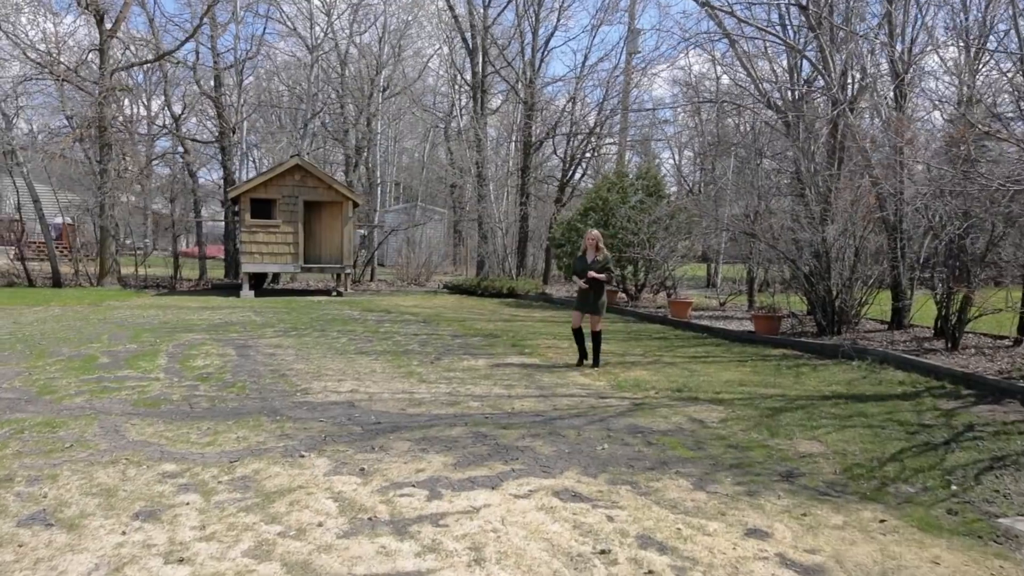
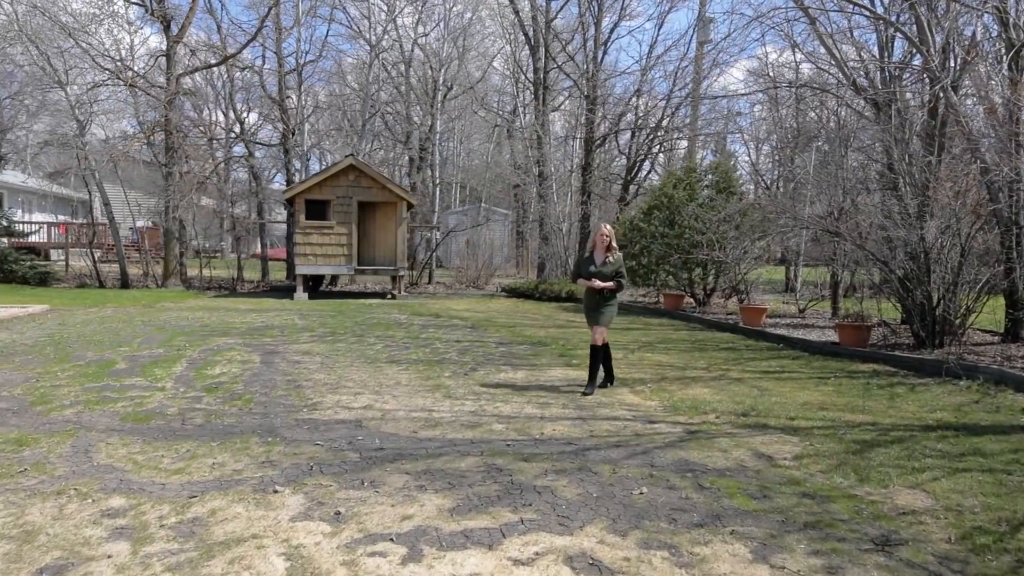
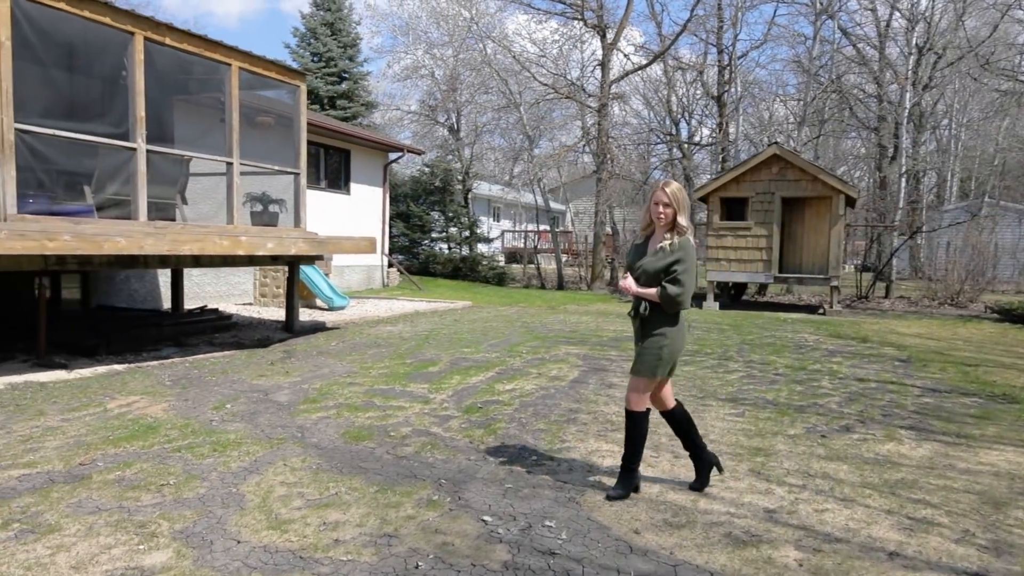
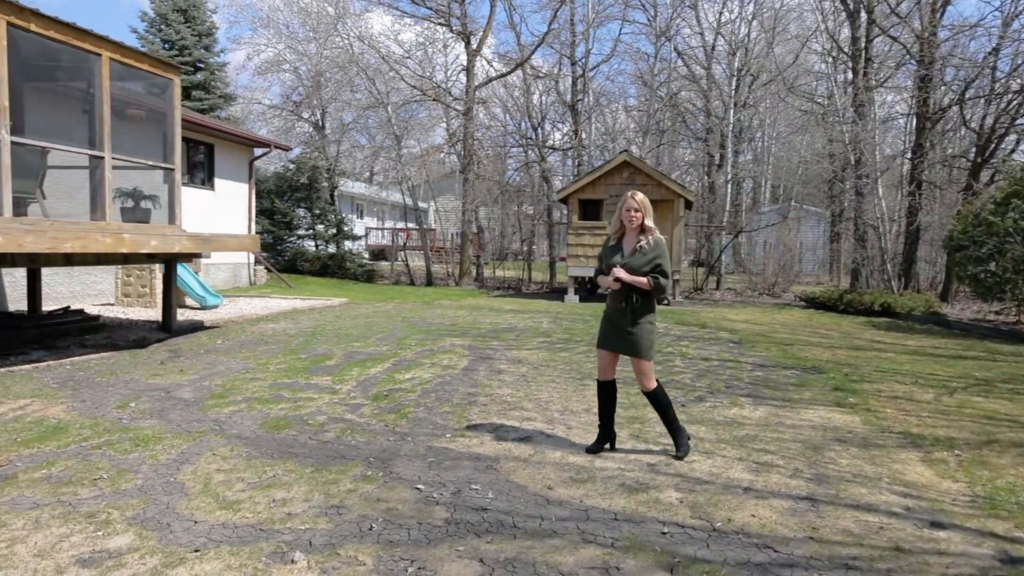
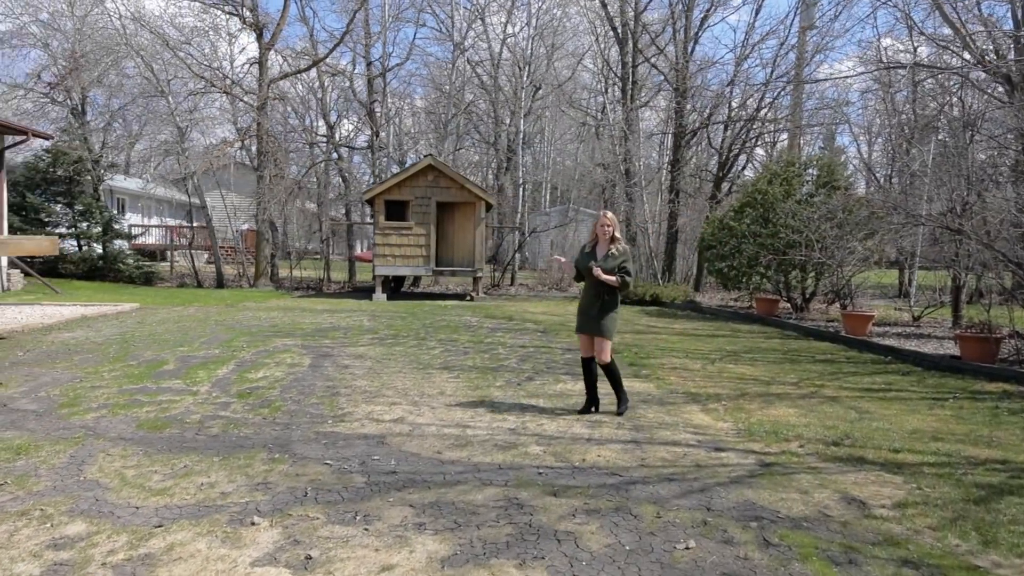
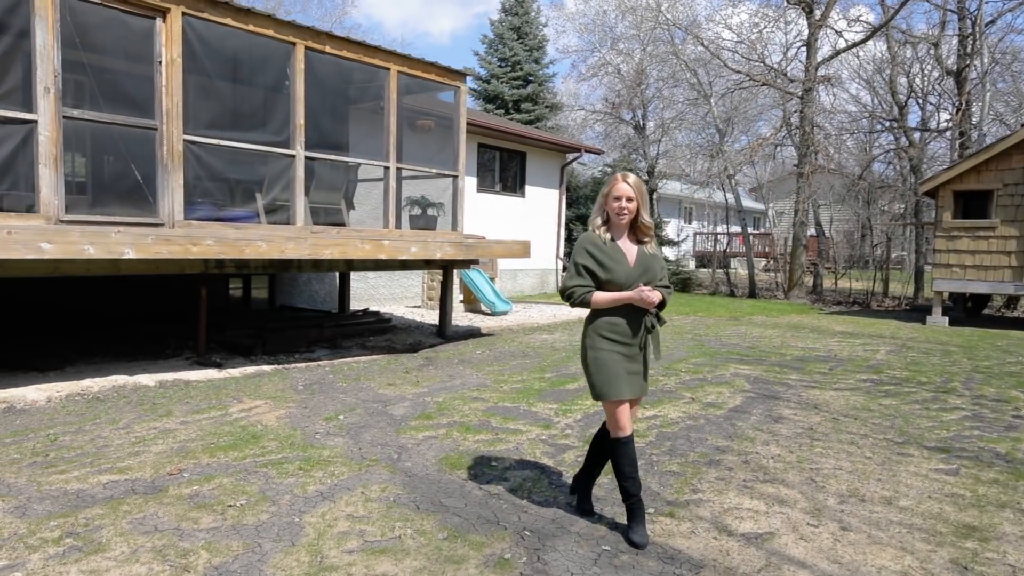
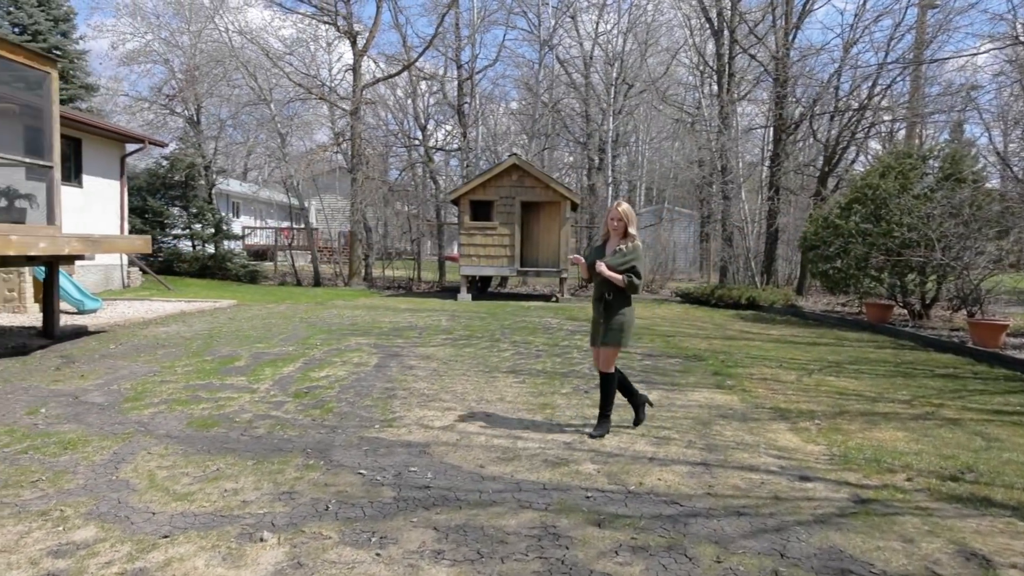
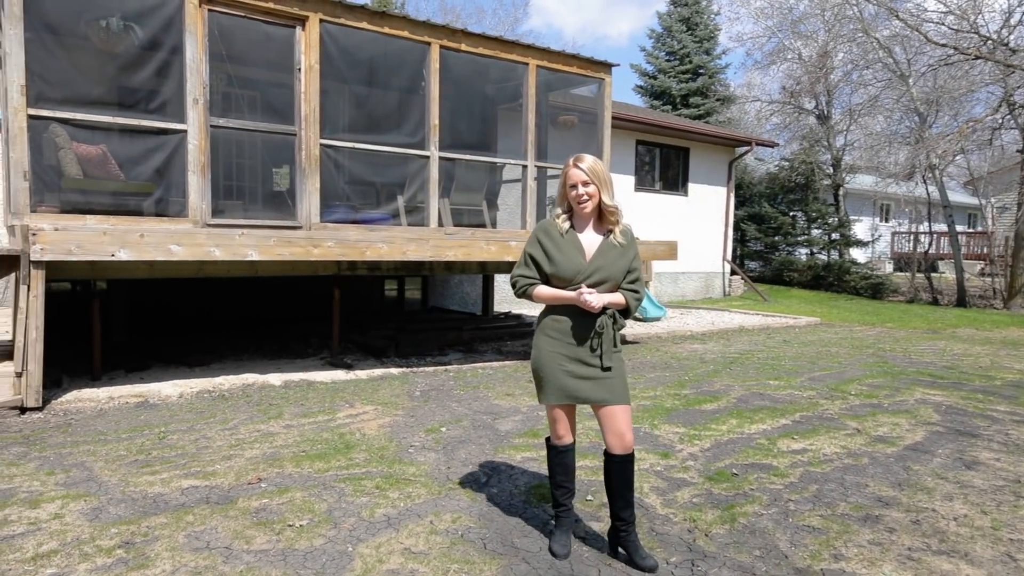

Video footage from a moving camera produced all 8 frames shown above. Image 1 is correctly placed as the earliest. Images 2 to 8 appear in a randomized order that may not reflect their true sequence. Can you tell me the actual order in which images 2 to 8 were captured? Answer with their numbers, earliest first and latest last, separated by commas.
2, 5, 7, 4, 3, 6, 8
